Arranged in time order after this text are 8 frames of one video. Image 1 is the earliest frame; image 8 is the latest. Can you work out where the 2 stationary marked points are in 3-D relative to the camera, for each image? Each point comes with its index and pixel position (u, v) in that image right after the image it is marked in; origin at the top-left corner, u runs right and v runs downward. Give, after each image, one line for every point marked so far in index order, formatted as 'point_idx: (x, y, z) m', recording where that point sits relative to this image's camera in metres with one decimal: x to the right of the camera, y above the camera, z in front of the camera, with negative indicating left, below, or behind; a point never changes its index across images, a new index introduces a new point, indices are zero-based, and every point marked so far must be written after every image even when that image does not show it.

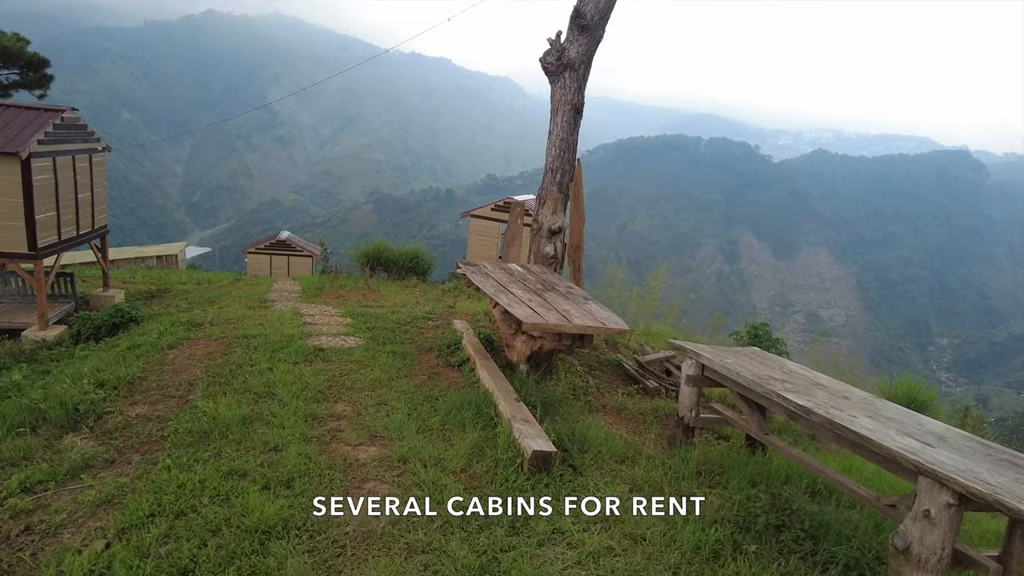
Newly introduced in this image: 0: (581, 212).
0: (+0.9, +1.0, +8.0) m
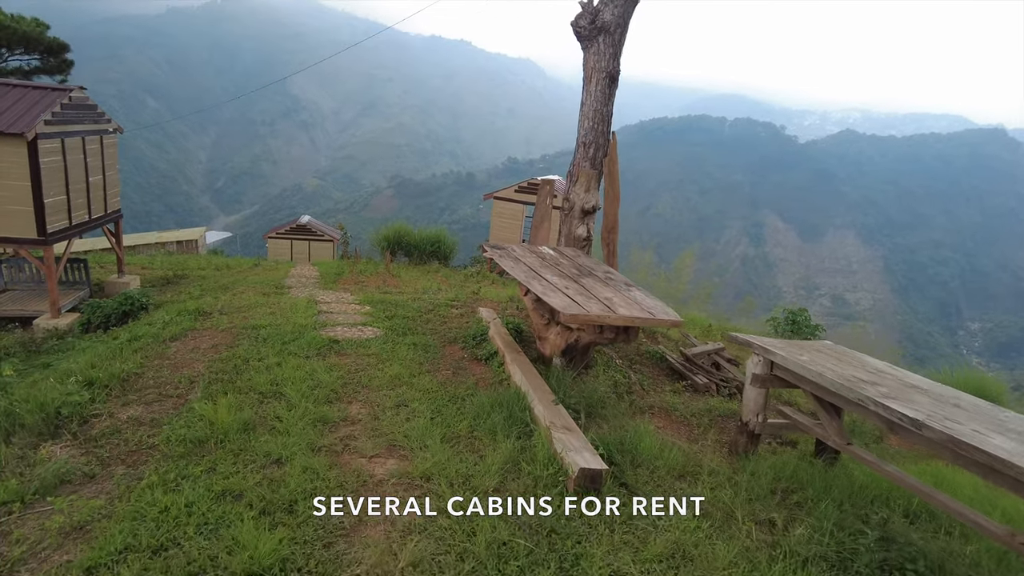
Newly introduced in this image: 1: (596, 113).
0: (+1.2, +1.1, +7.3) m
1: (+1.0, +2.0, +7.3) m
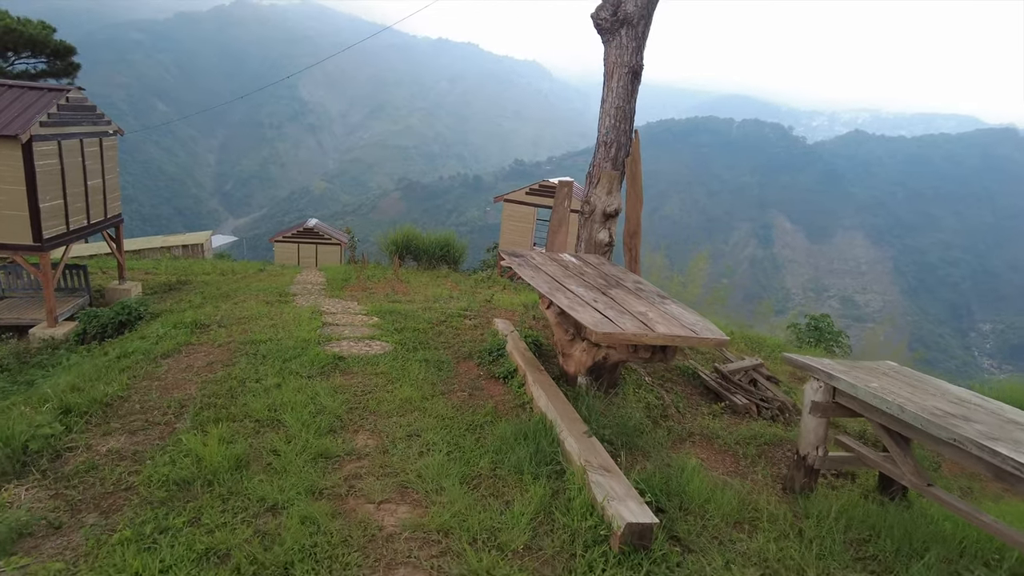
0: (+1.4, +1.0, +6.9) m
1: (+1.2, +1.9, +6.9) m
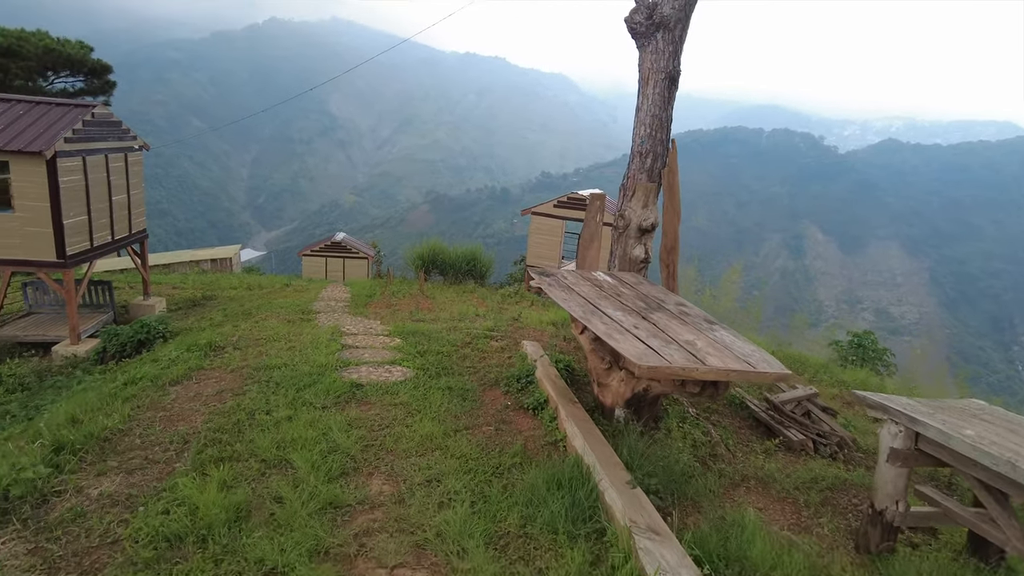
0: (+1.7, +0.8, +6.5) m
1: (+1.5, +1.7, +6.5) m
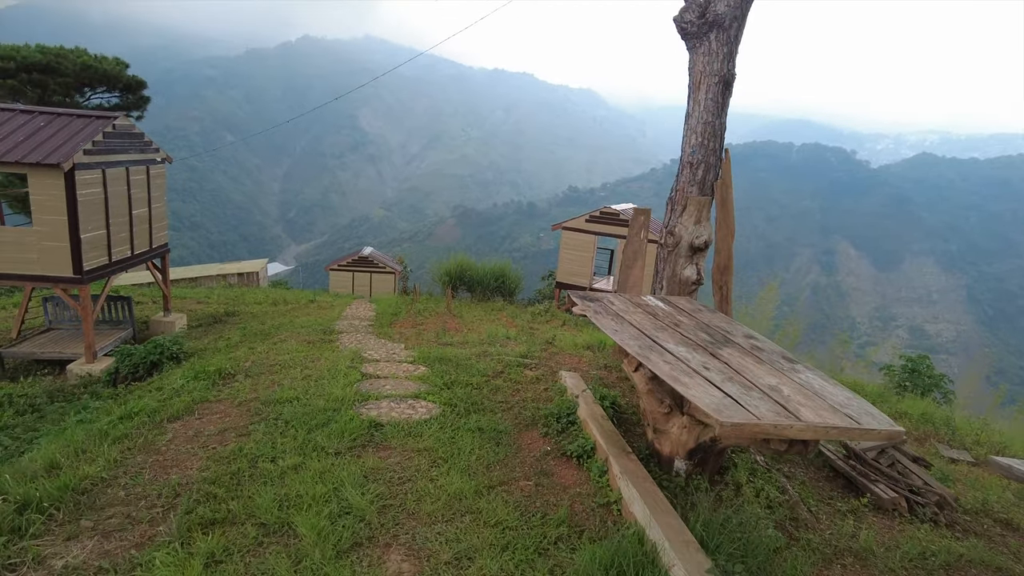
0: (+2.0, +0.6, +5.8) m
1: (+1.8, +1.5, +5.9) m
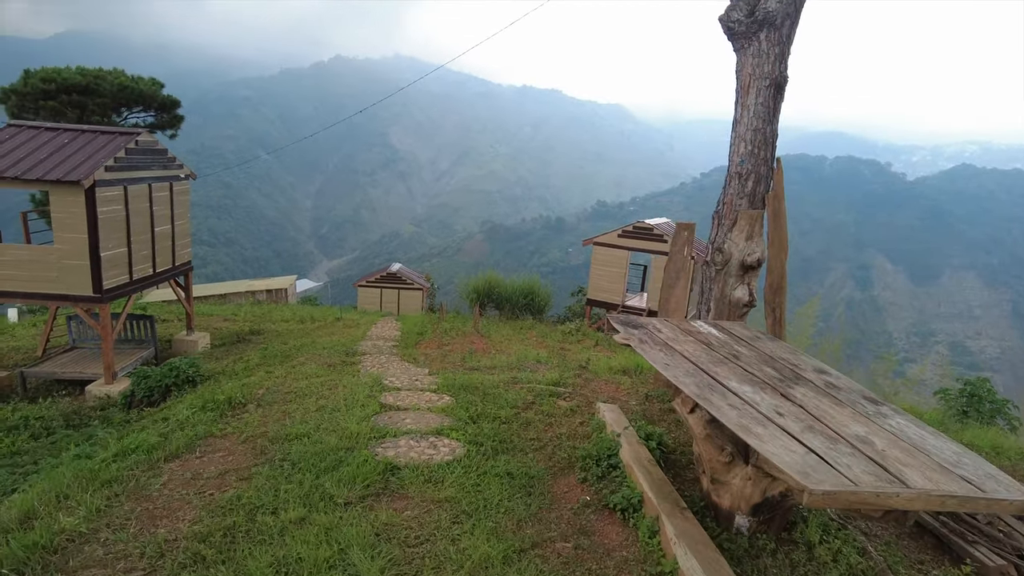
0: (+2.3, +0.4, +5.3) m
1: (+2.1, +1.3, +5.4) m
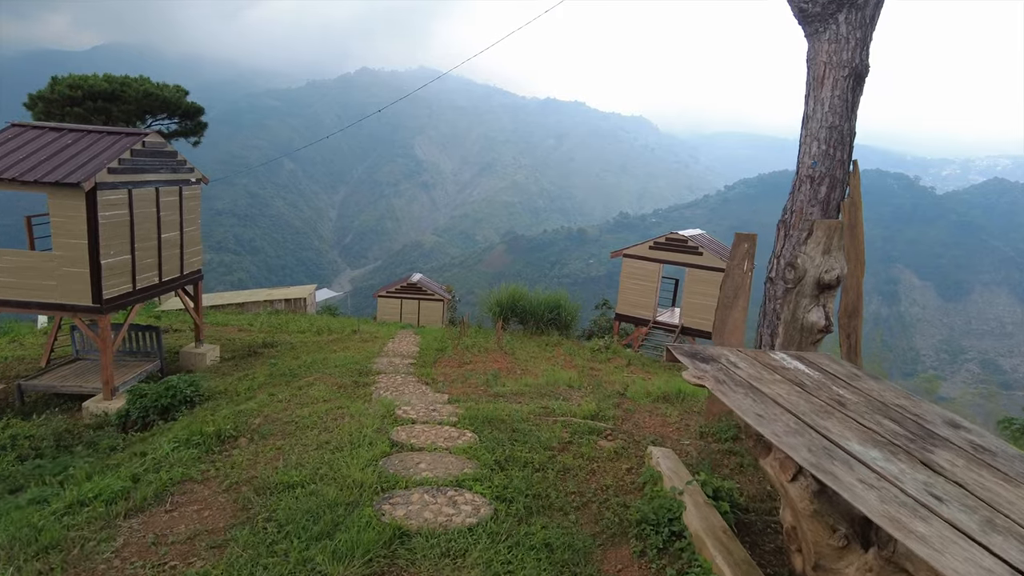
0: (+2.5, +0.3, +4.5) m
1: (+2.3, +1.2, +4.6) m
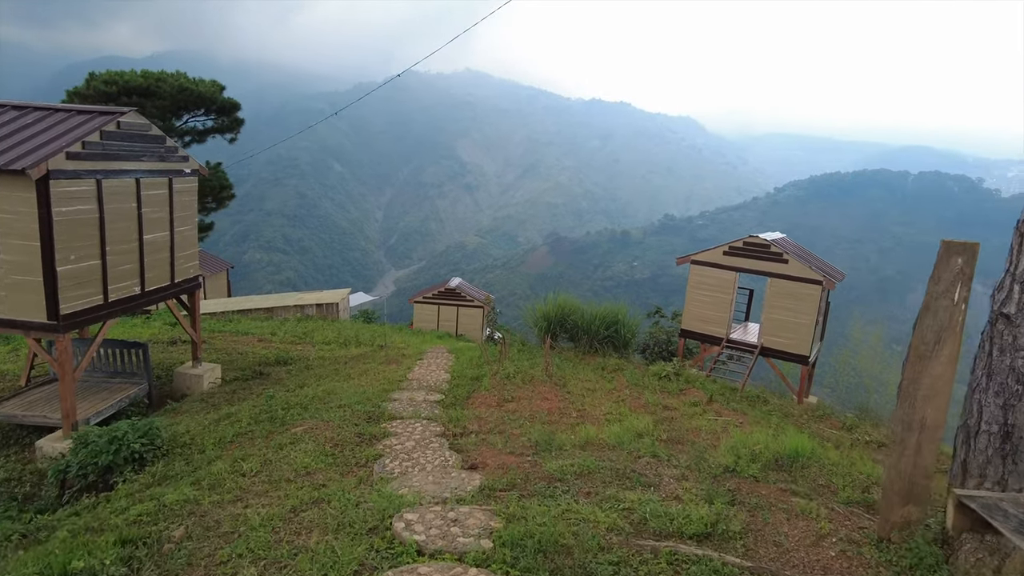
0: (+2.9, +0.1, +2.5) m
1: (+2.7, +0.9, +2.6) m
